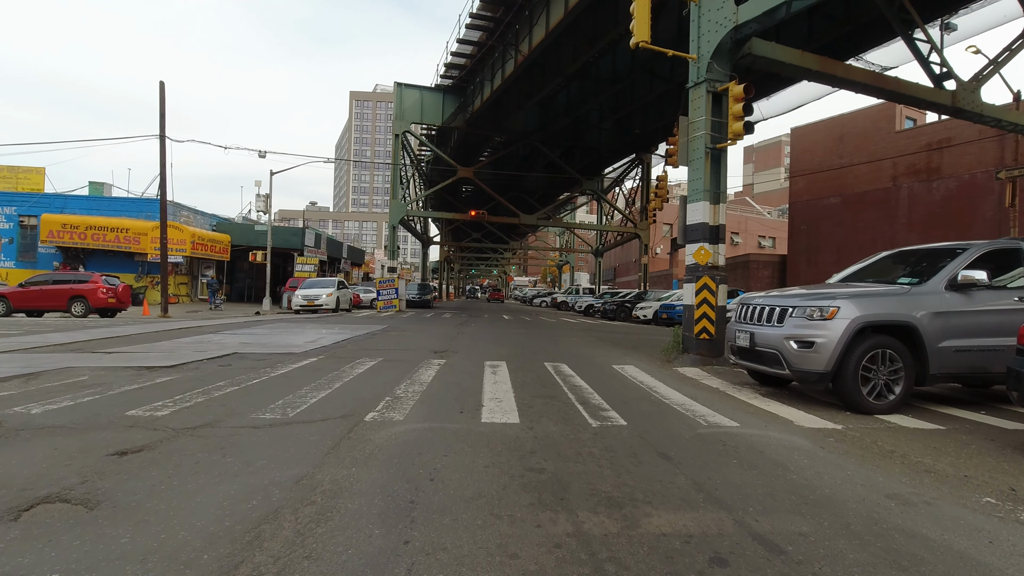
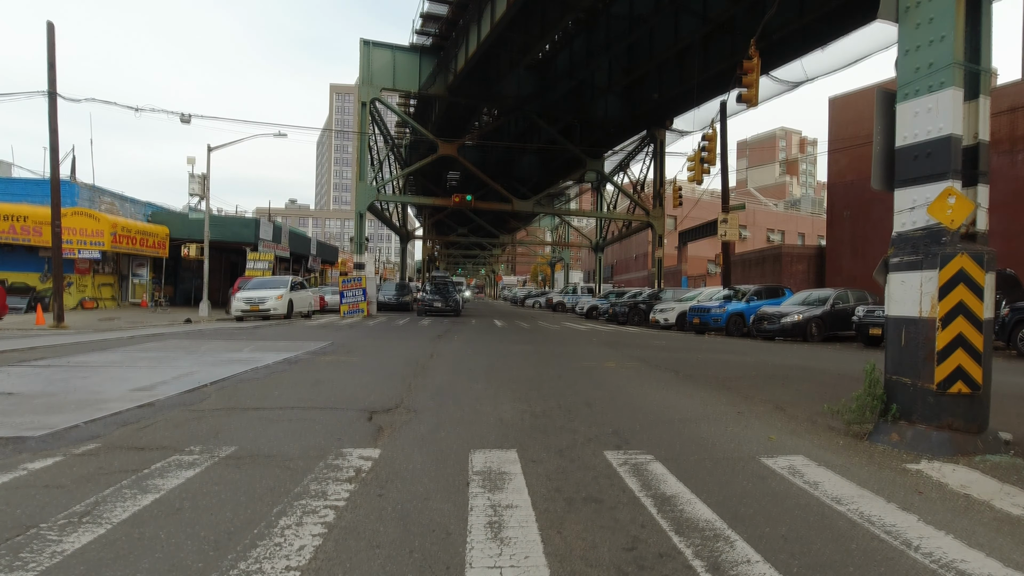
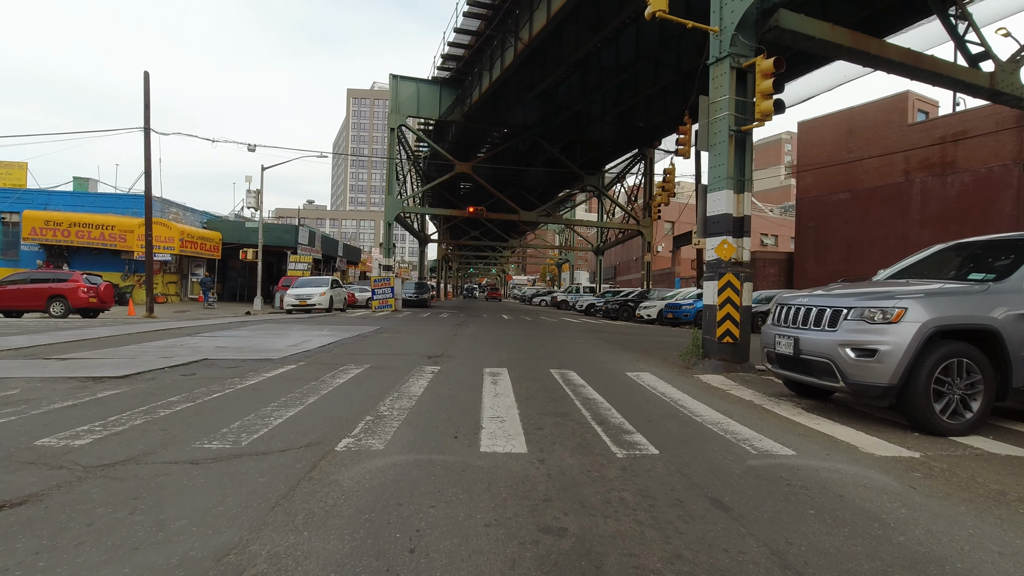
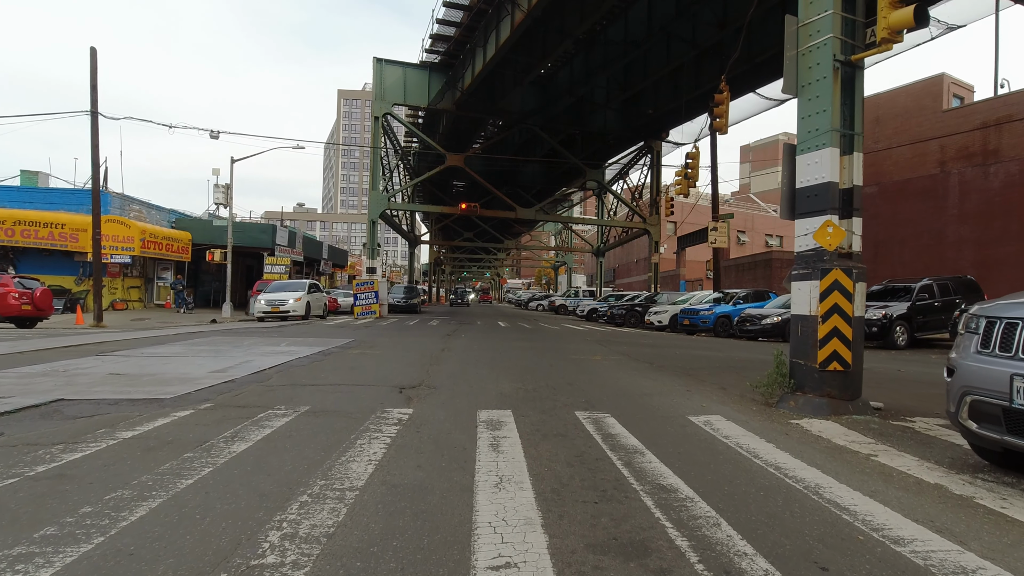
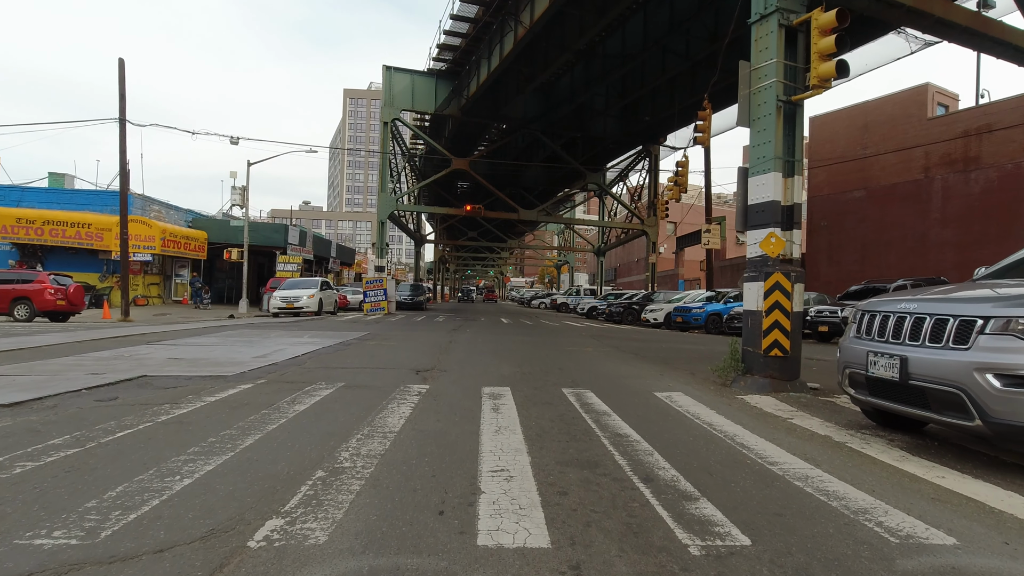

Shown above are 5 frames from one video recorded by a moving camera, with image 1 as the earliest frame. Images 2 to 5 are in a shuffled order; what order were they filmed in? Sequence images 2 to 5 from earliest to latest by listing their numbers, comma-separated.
3, 5, 4, 2
